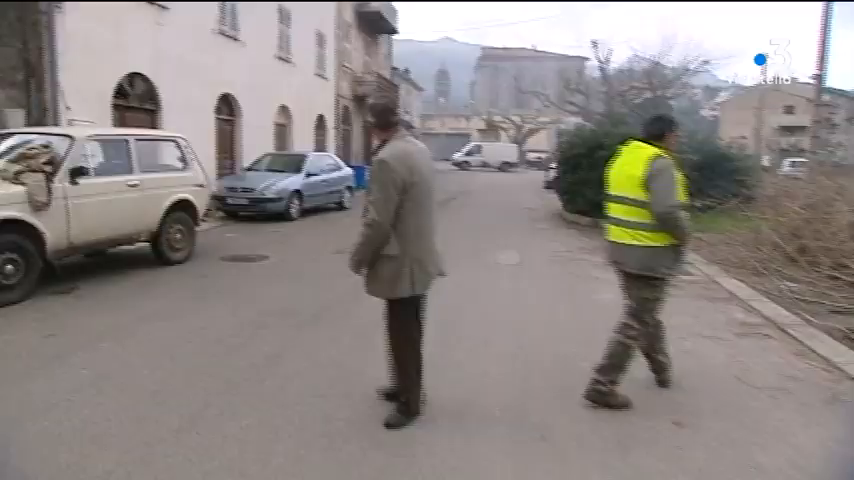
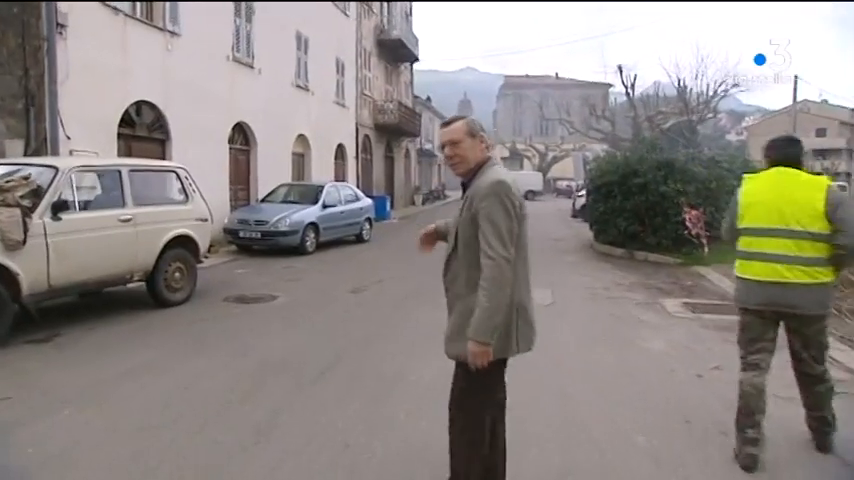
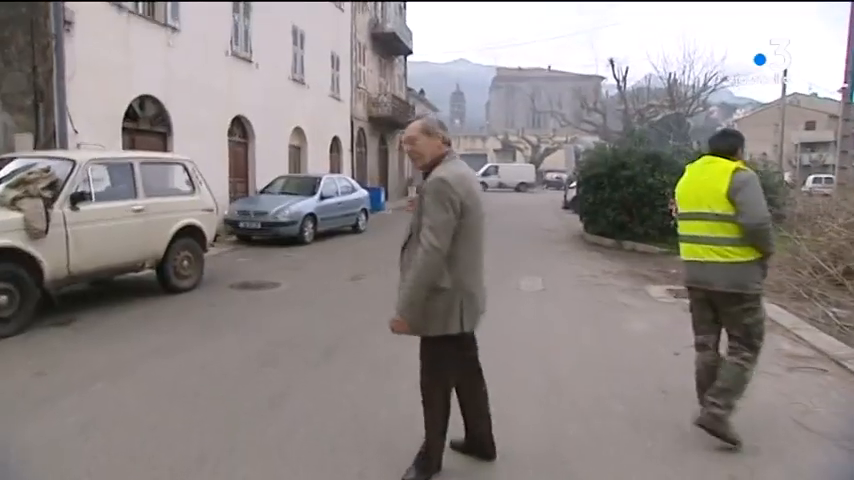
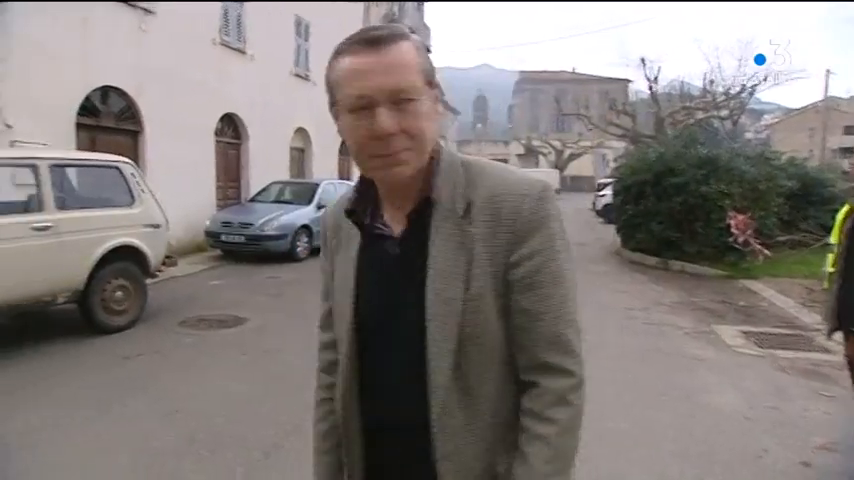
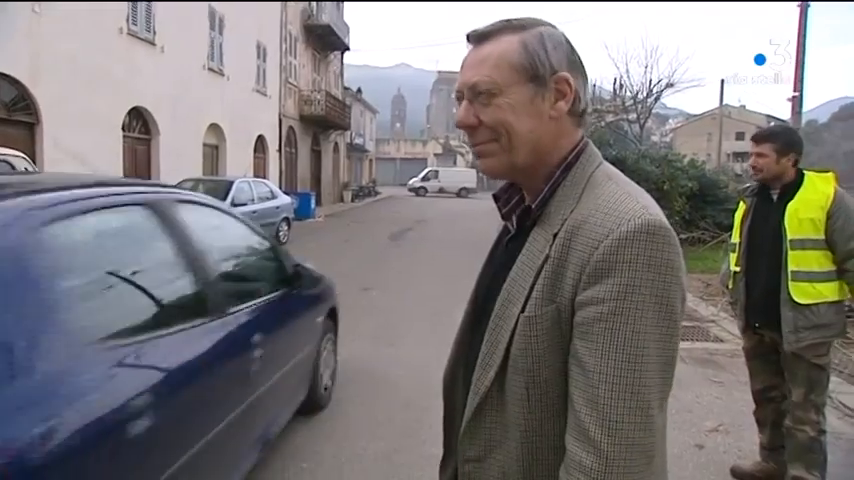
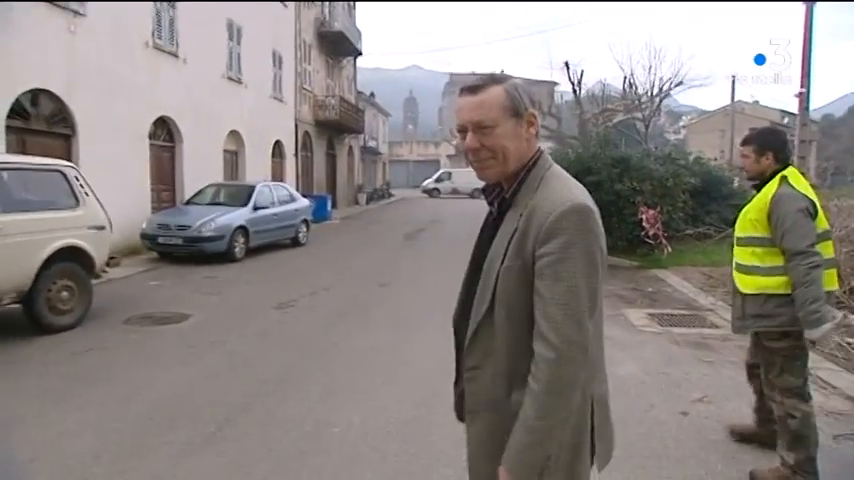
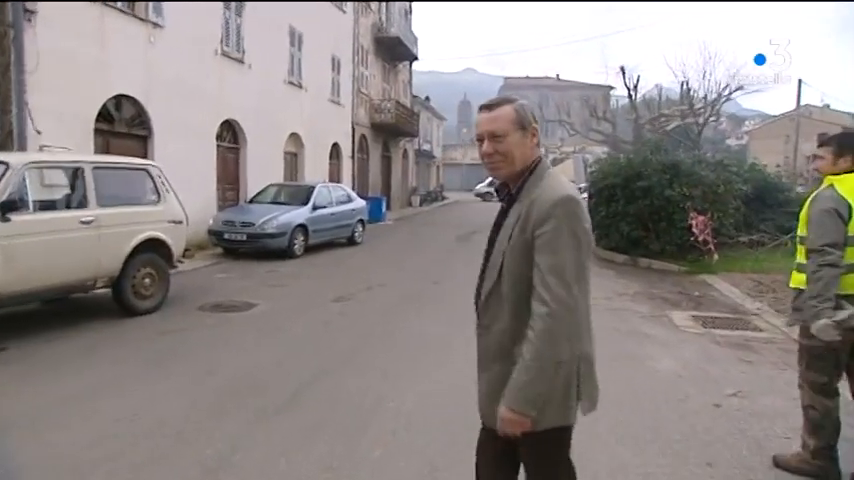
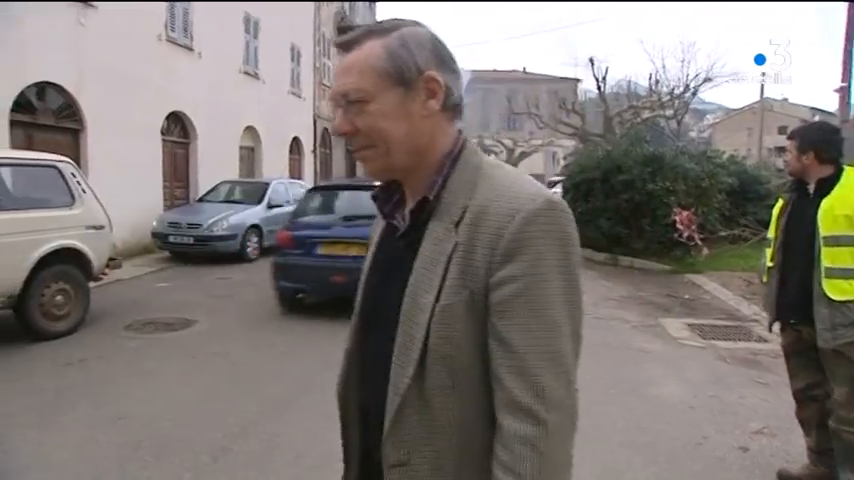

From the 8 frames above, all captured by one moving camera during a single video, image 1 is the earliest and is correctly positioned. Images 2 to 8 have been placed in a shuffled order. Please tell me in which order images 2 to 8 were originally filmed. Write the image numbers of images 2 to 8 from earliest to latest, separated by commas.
3, 2, 7, 6, 5, 8, 4
